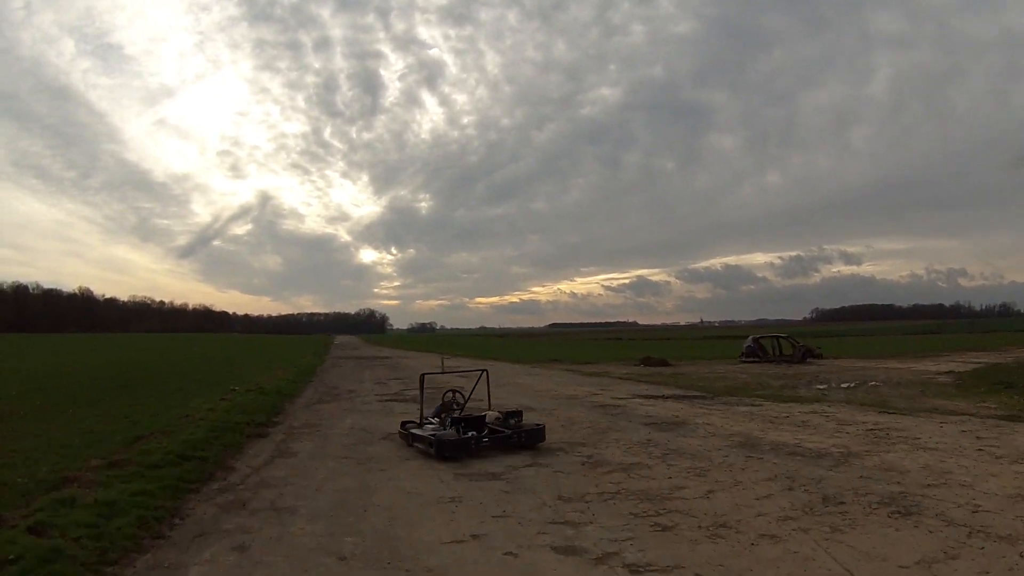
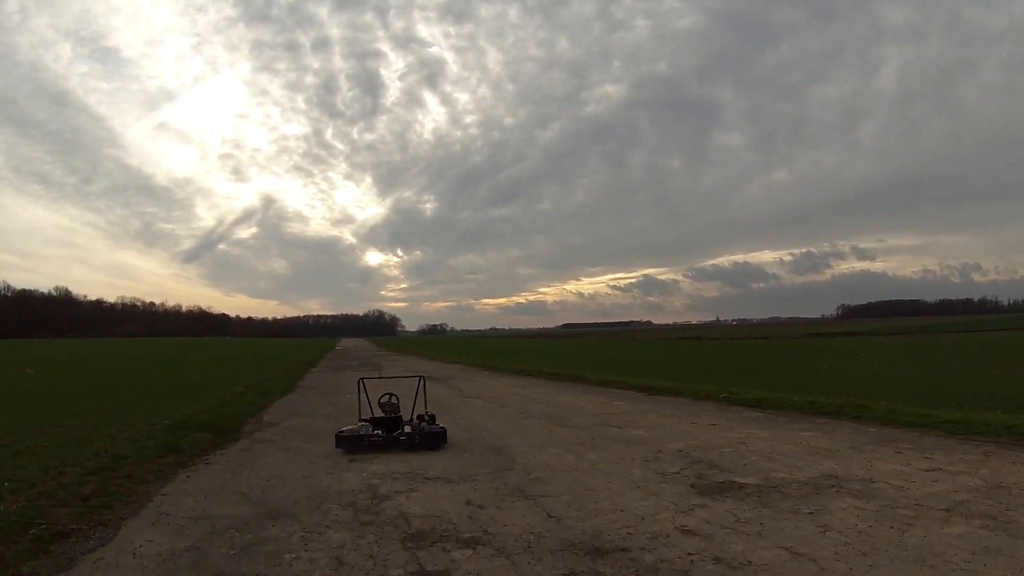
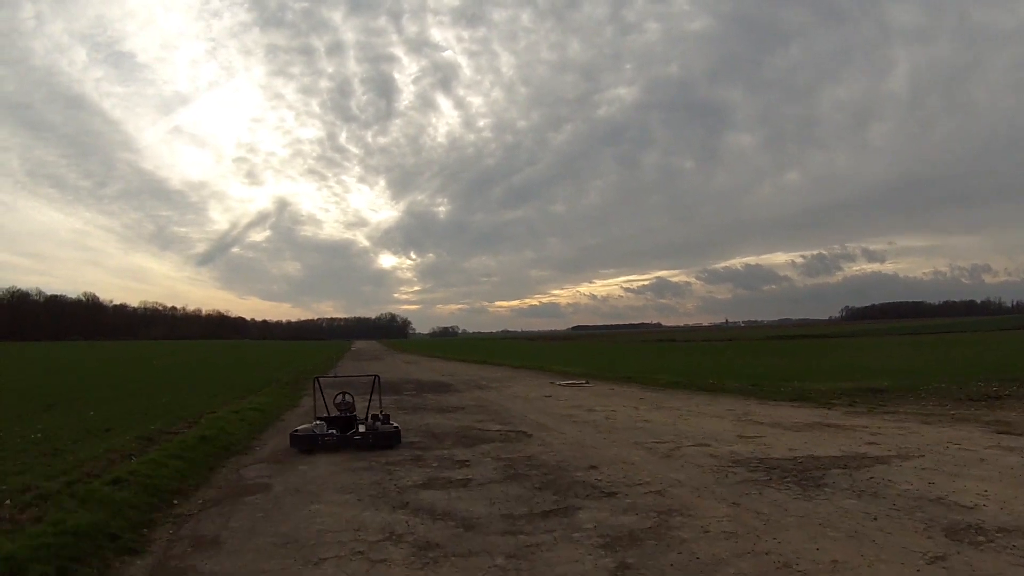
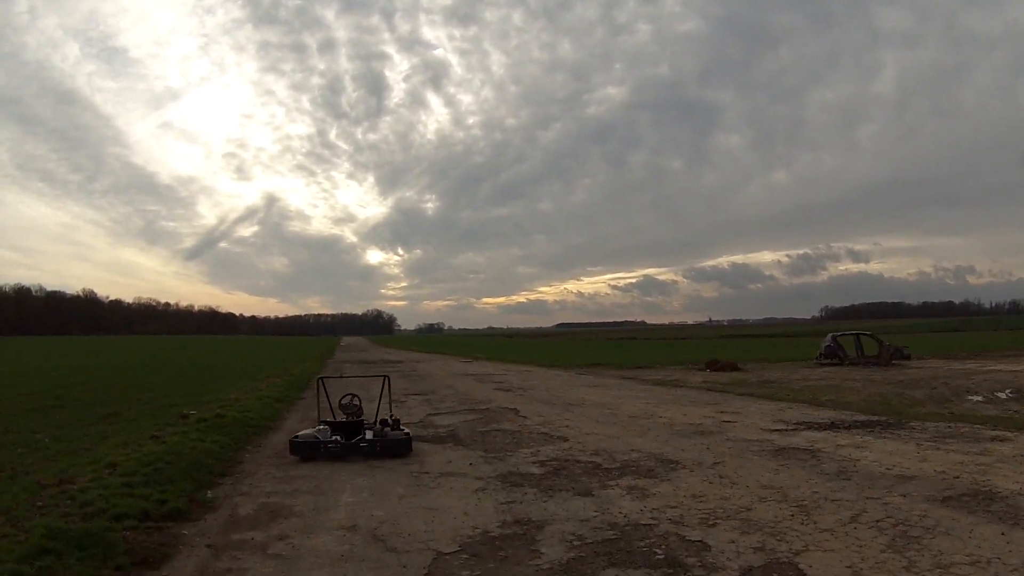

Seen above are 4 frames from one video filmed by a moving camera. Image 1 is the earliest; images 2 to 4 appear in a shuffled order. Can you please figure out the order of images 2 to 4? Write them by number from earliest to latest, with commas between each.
4, 3, 2
